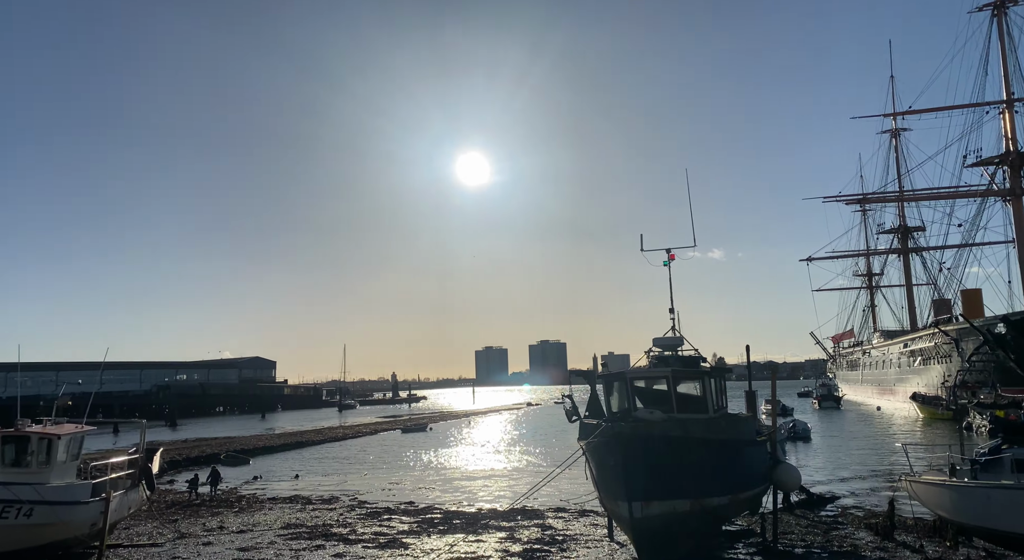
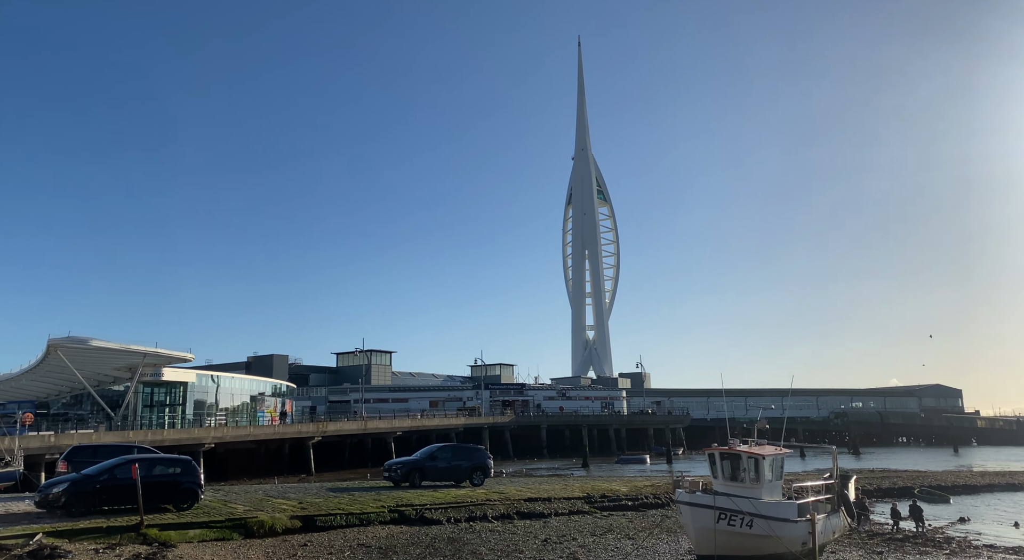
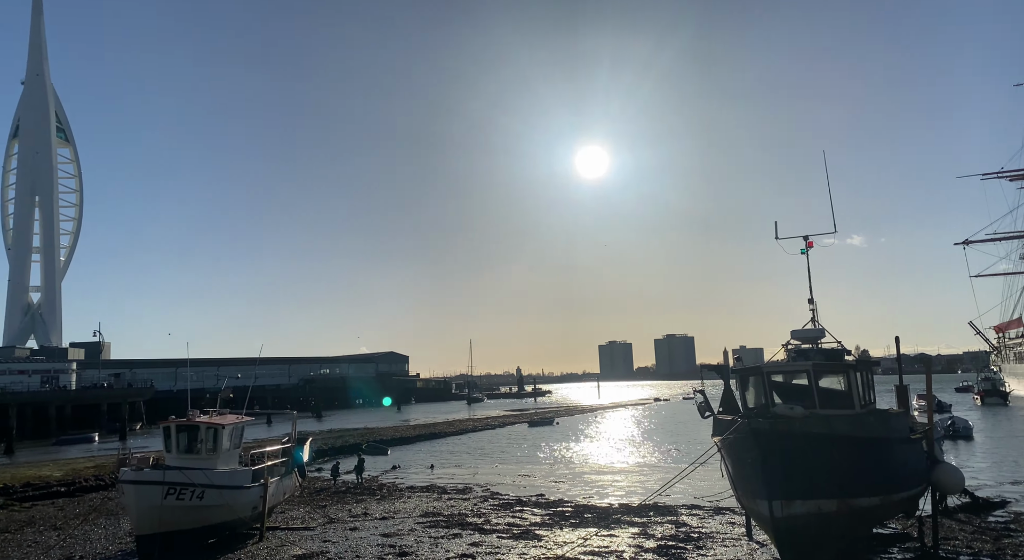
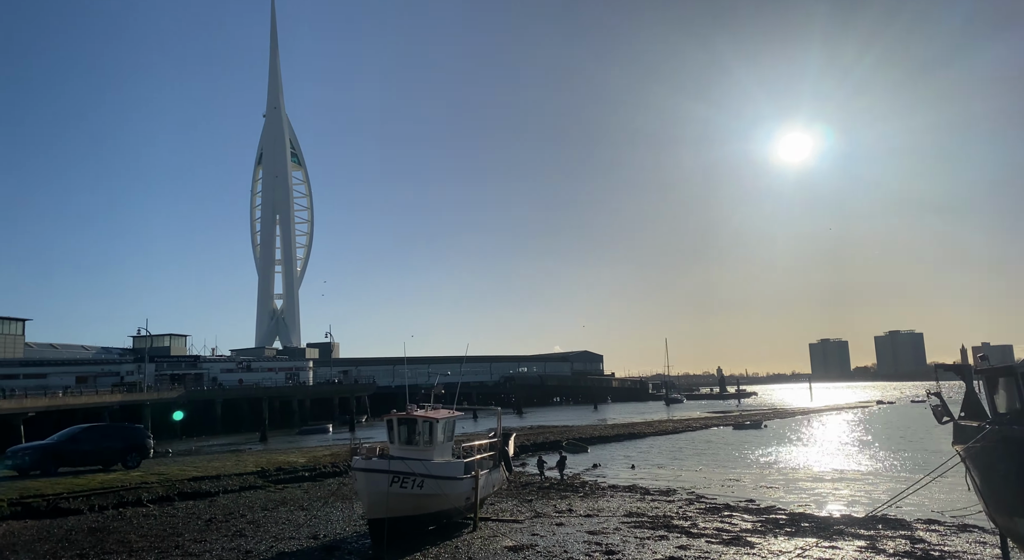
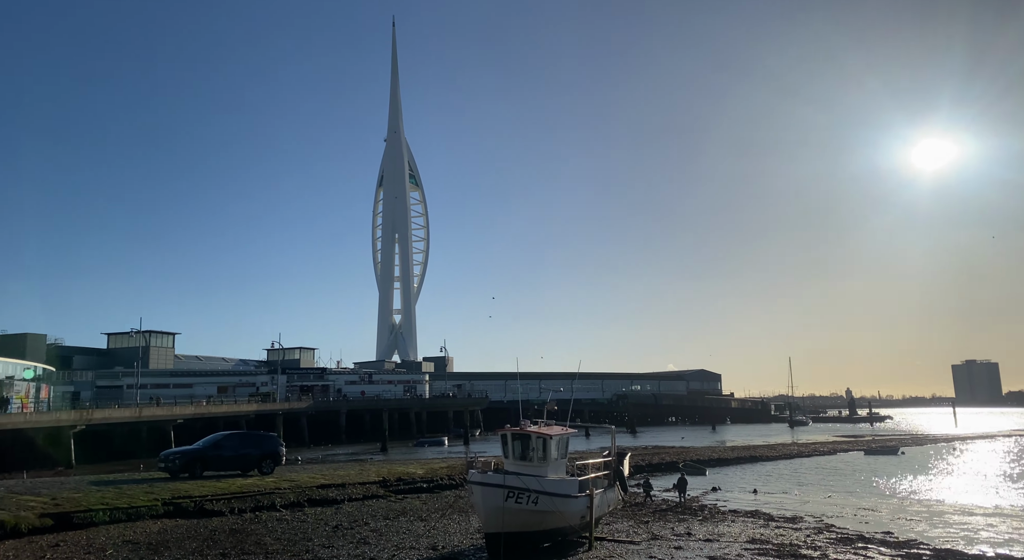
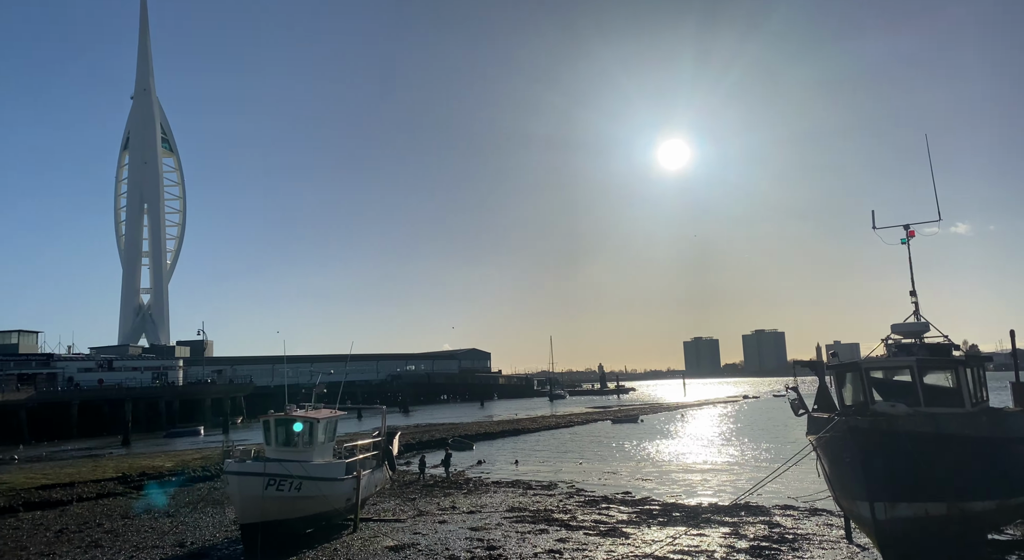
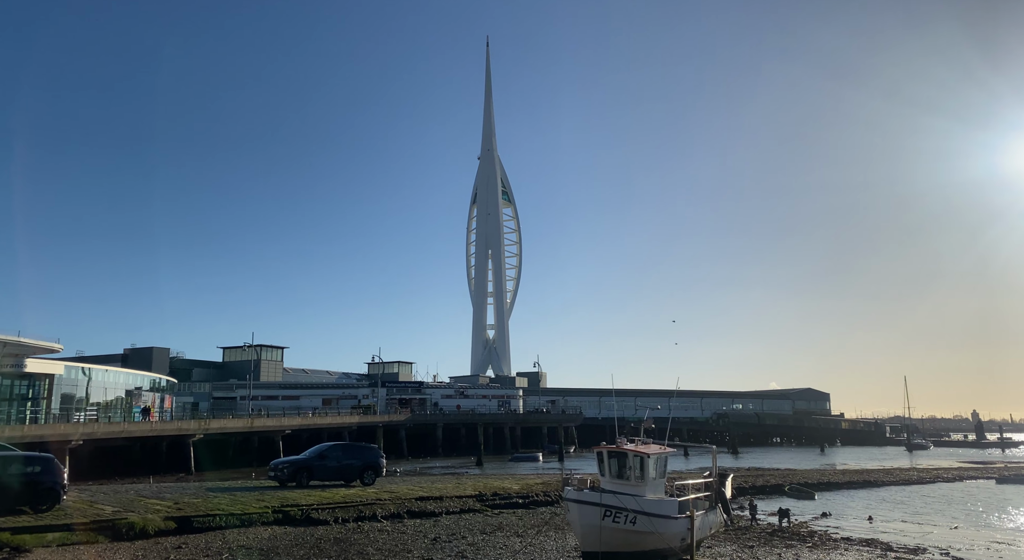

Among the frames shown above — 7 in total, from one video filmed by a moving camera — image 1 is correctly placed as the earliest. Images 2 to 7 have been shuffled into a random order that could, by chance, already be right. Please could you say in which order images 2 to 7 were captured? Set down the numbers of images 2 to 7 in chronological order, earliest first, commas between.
3, 6, 4, 5, 7, 2
